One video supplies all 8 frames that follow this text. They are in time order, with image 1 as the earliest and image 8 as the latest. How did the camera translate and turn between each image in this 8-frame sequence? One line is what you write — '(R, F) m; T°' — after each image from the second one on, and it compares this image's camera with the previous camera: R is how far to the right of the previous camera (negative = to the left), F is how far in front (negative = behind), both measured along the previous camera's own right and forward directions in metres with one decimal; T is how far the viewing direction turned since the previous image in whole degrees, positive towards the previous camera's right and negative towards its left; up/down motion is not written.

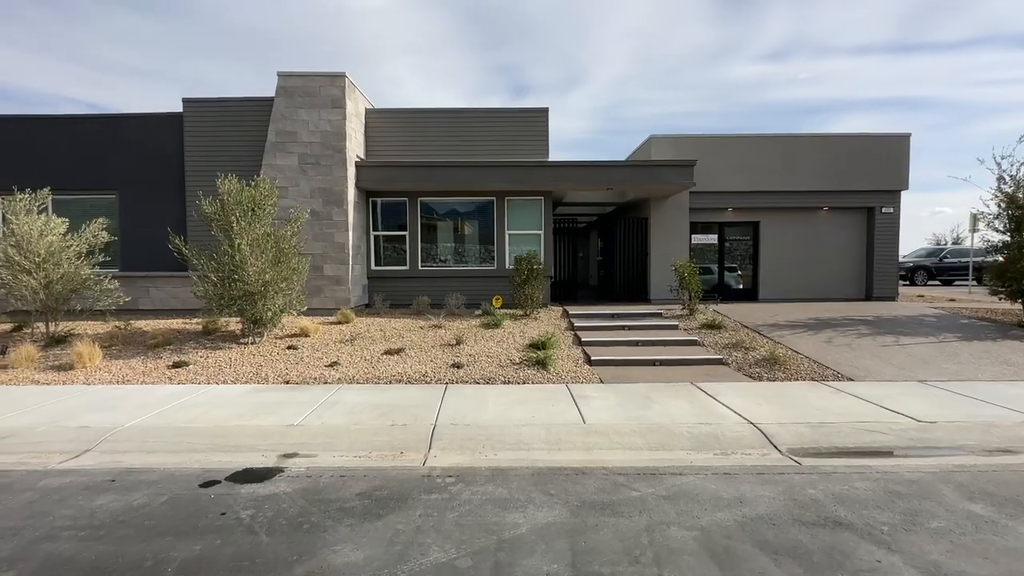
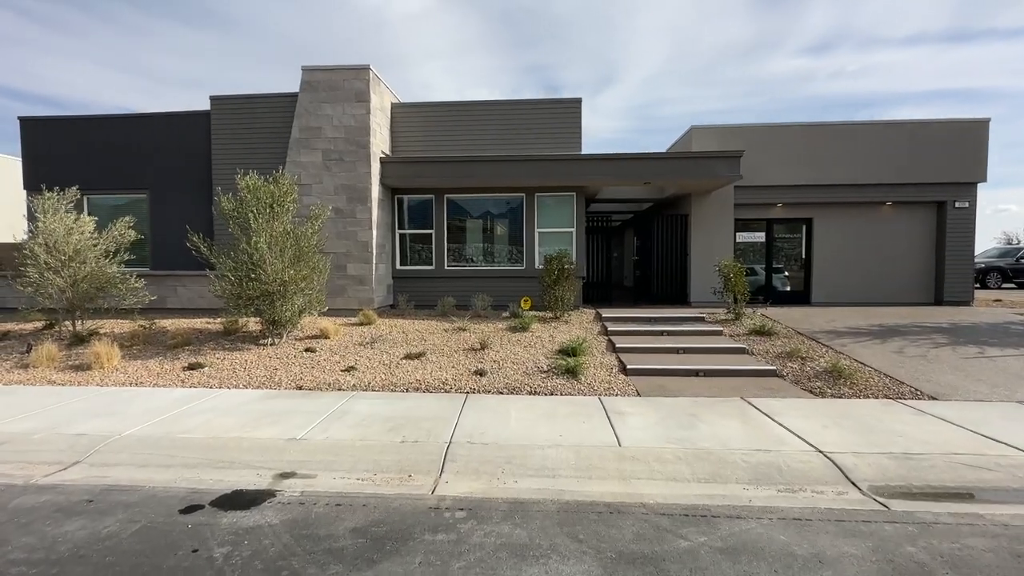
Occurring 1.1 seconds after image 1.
(+0.1, +0.6) m; -4°
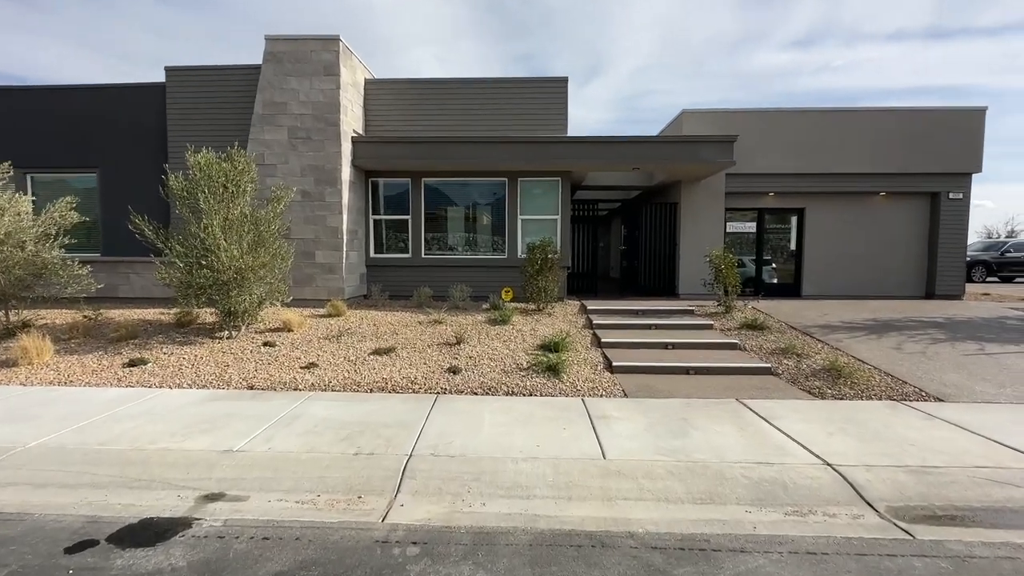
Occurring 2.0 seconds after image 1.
(+0.1, +0.6) m; +2°
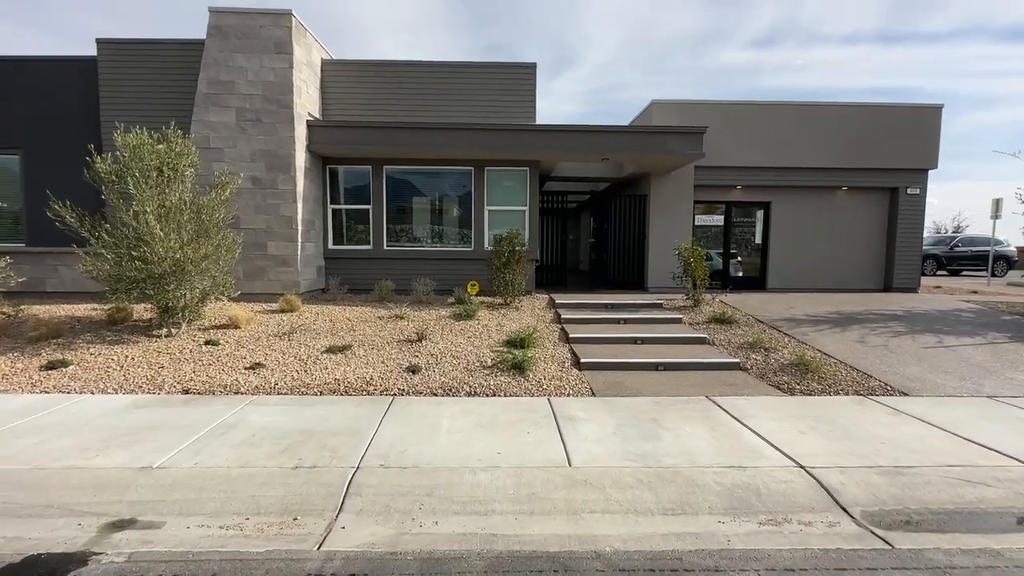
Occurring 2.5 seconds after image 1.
(+0.1, +0.4) m; +4°
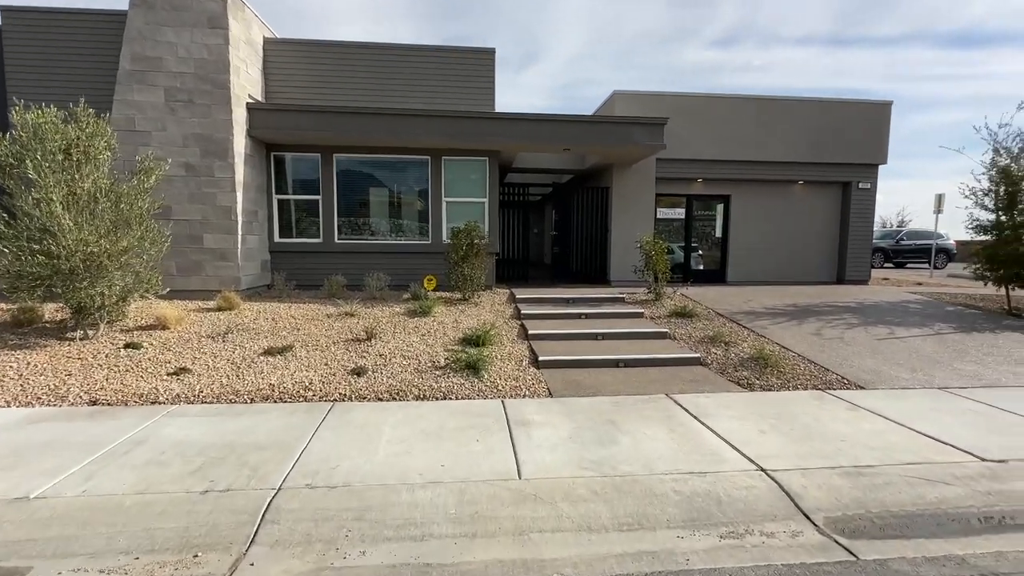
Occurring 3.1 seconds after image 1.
(+0.2, +0.4) m; +4°
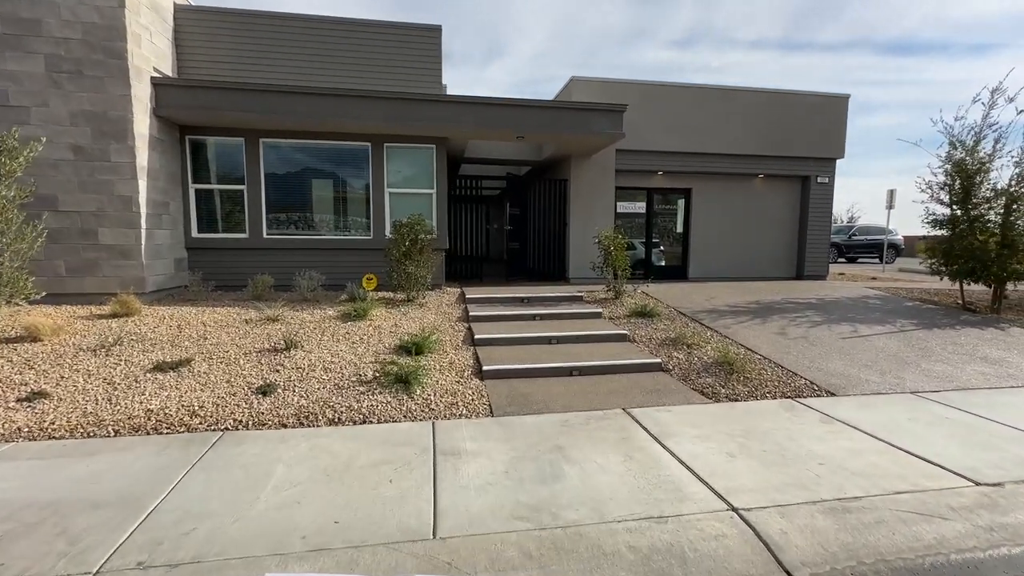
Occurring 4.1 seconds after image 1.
(+0.3, +0.8) m; +4°
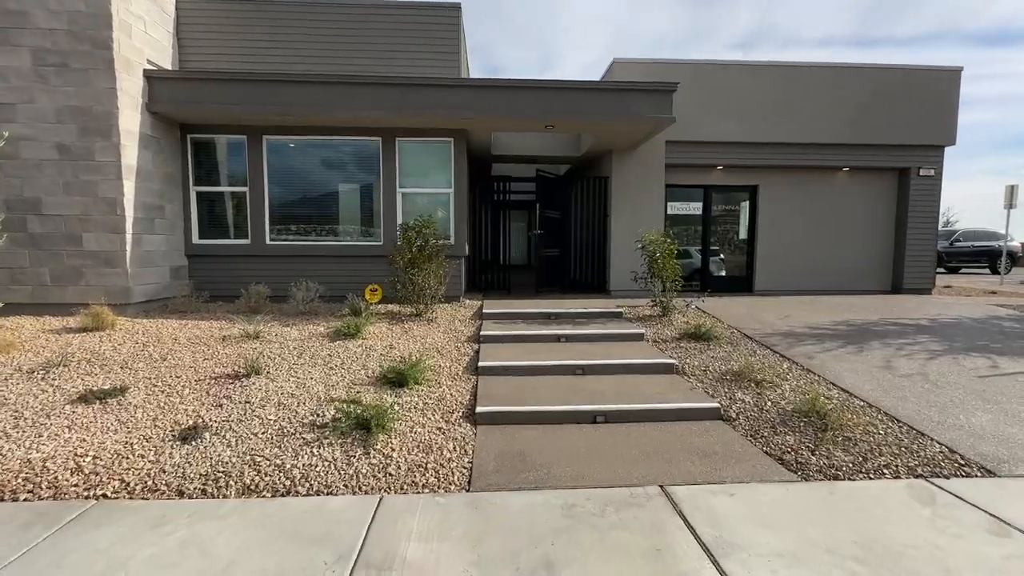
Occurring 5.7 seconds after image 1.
(+0.5, +1.4) m; -6°
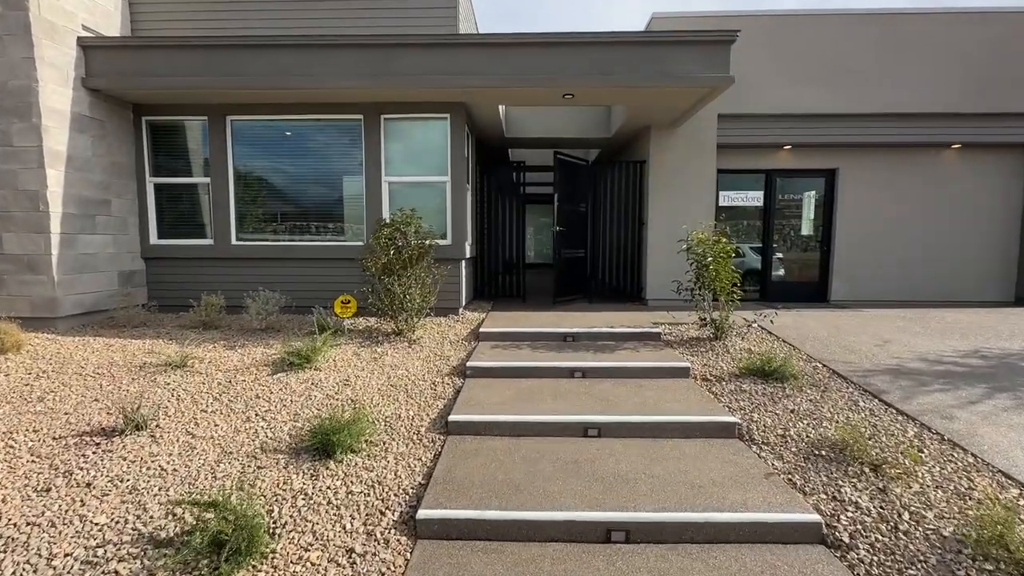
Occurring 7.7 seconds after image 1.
(+0.4, +1.7) m; -5°
